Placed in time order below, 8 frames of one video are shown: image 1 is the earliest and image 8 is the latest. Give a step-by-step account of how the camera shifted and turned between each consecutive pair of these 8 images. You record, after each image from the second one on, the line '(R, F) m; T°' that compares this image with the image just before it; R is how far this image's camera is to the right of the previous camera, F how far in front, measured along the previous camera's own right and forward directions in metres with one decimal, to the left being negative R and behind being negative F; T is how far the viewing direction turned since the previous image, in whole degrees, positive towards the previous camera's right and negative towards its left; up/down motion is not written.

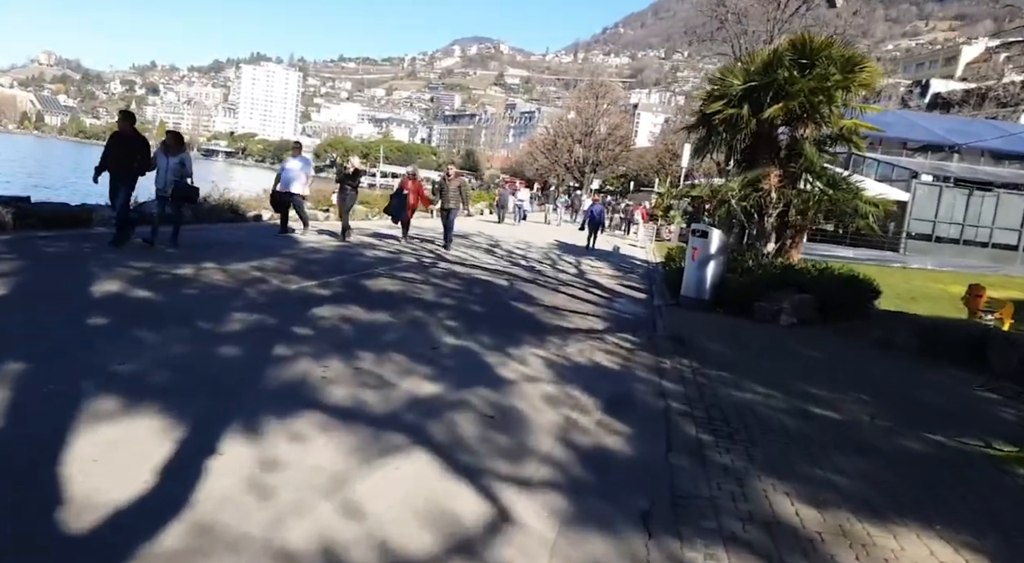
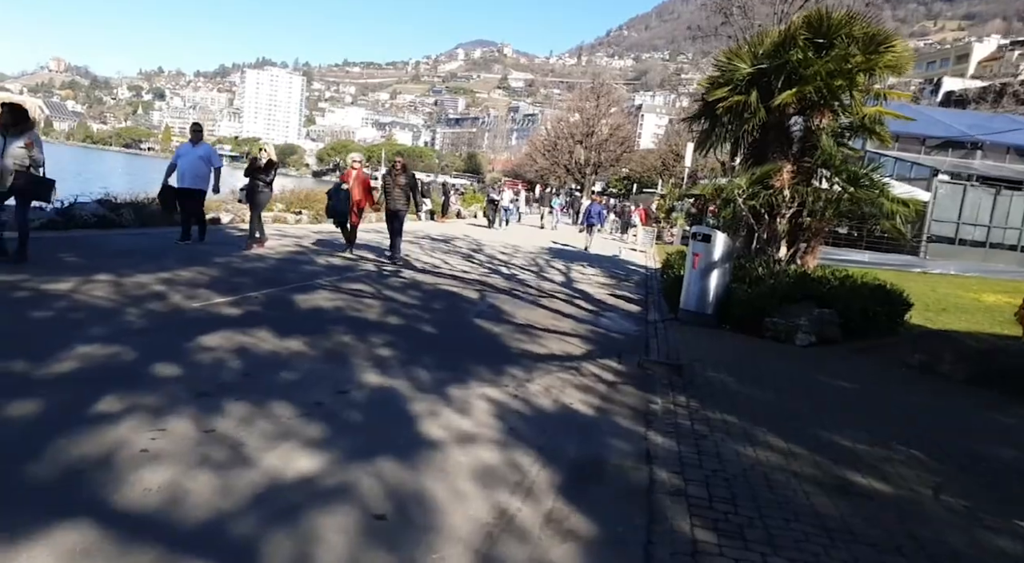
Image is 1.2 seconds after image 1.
(+0.5, +1.7) m; 0°
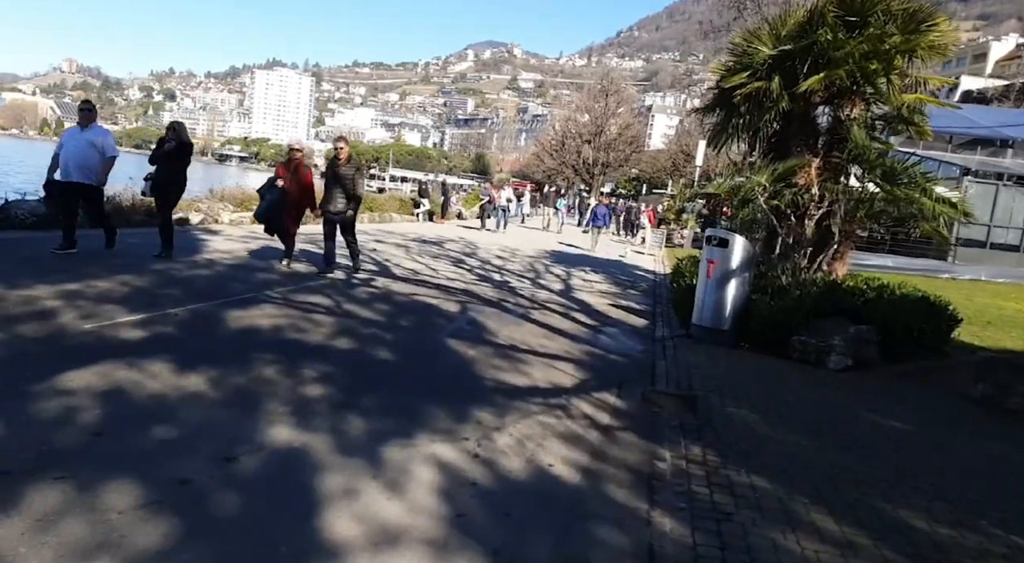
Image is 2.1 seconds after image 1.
(+0.3, +1.5) m; -1°
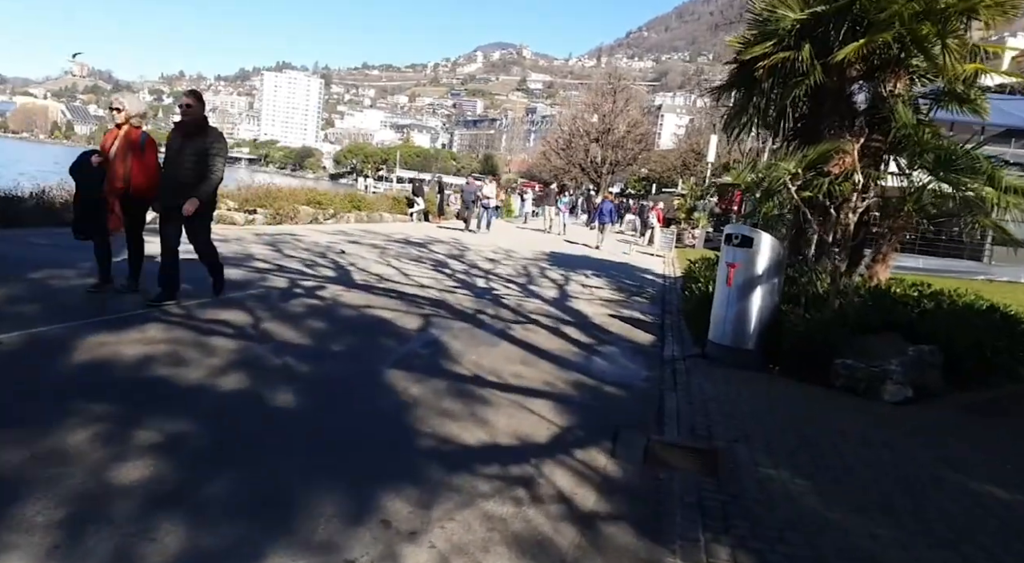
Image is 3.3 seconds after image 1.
(+0.4, +1.8) m; -1°
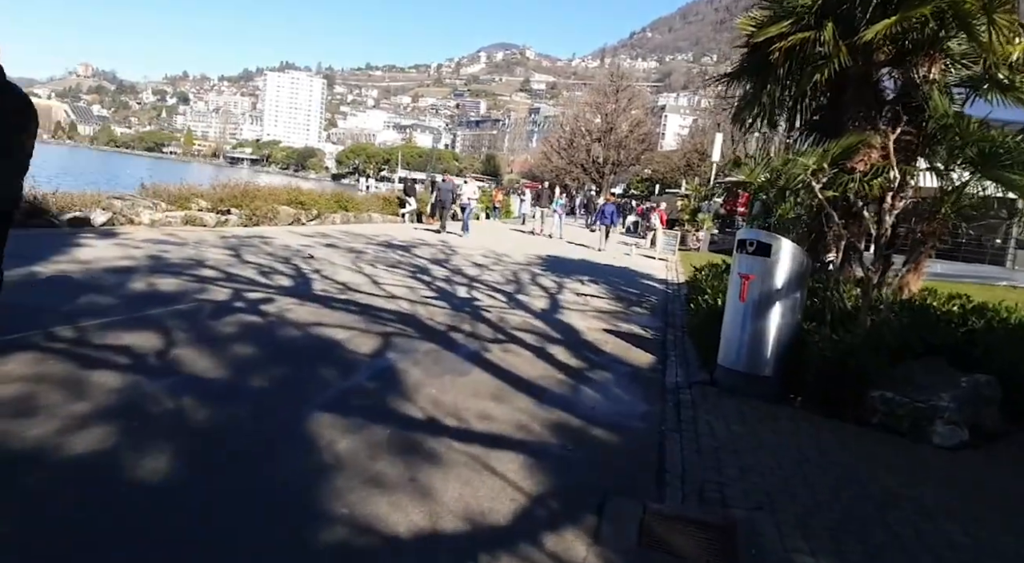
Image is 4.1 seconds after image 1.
(+0.3, +1.2) m; 0°
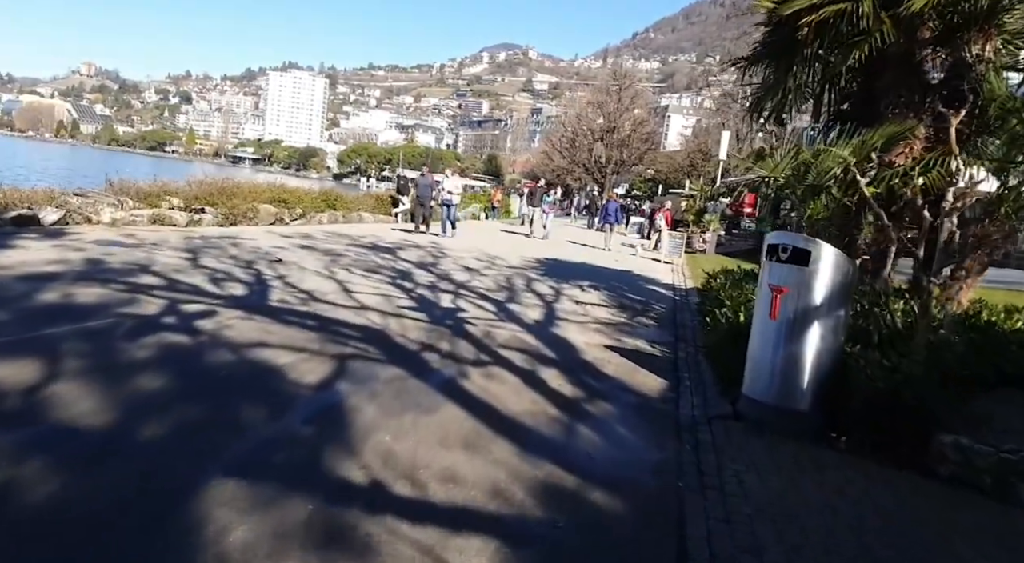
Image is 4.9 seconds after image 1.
(+0.2, +1.2) m; 0°
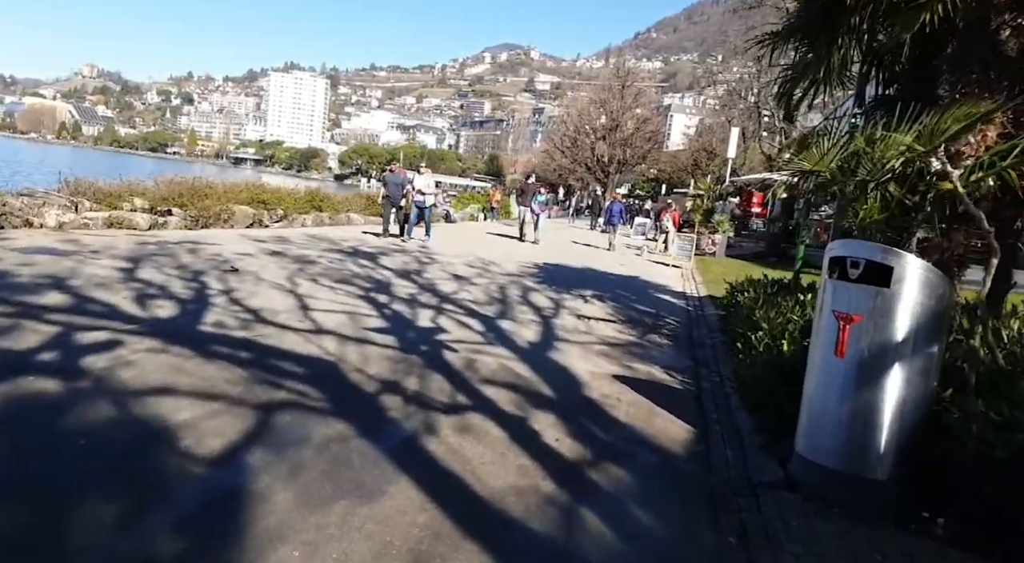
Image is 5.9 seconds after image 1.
(+0.1, +1.4) m; 0°
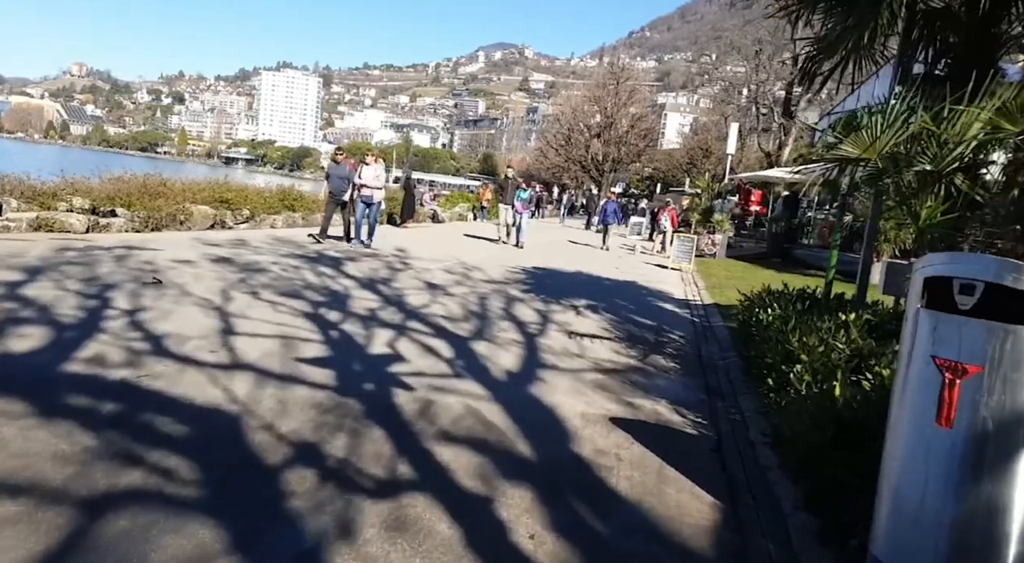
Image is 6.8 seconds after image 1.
(+0.2, +1.4) m; 0°
